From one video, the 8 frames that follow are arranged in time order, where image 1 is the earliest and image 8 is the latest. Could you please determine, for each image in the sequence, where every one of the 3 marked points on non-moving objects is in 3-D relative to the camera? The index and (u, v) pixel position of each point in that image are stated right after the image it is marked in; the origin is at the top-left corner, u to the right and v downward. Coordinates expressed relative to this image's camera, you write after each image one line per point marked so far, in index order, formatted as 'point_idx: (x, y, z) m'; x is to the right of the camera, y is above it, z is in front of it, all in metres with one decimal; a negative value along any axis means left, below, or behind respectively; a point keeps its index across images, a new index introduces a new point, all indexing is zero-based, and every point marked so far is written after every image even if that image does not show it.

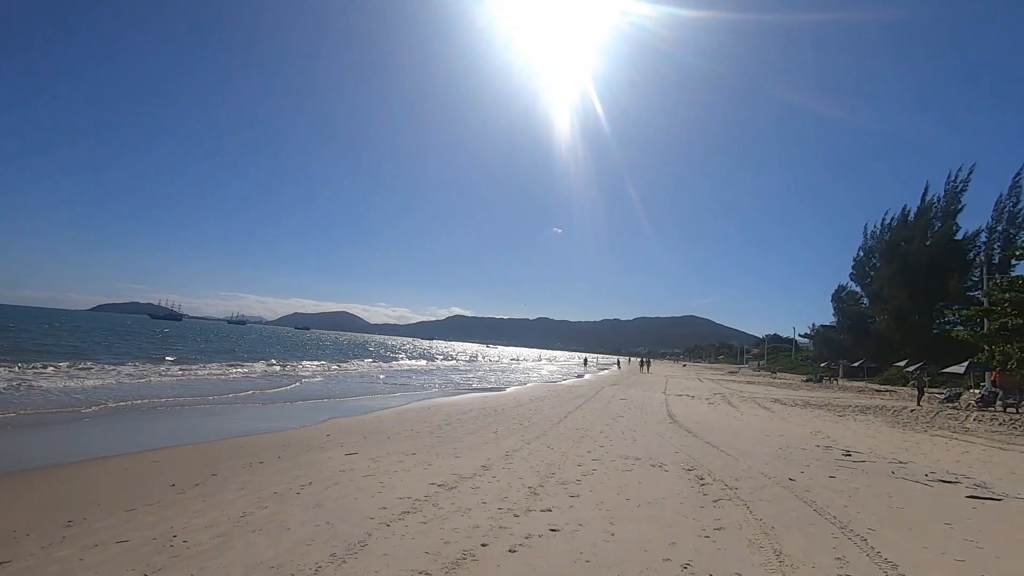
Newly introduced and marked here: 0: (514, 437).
0: (+0.1, -3.4, +12.4) m
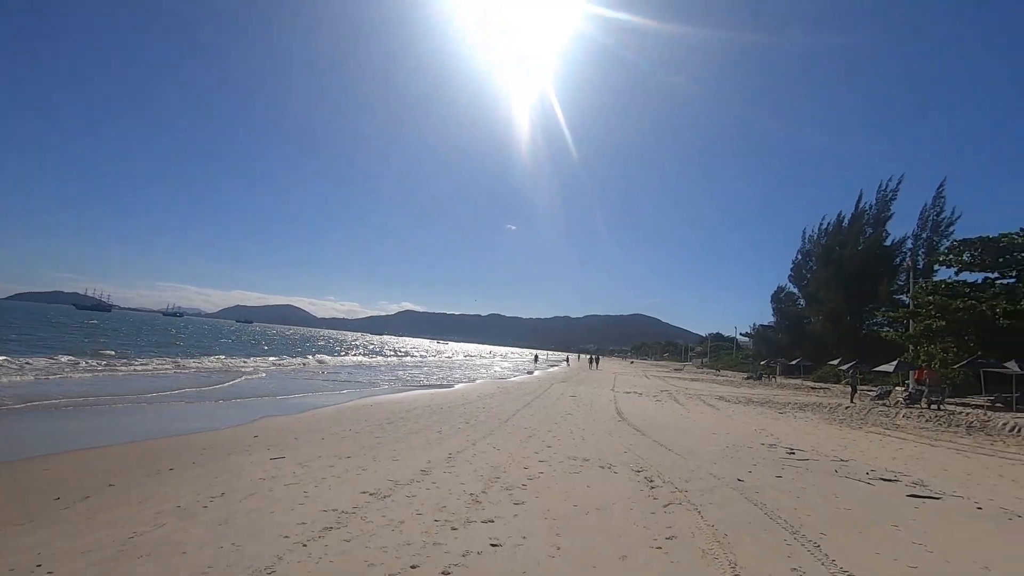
0: (-1.2, -3.3, +11.8) m
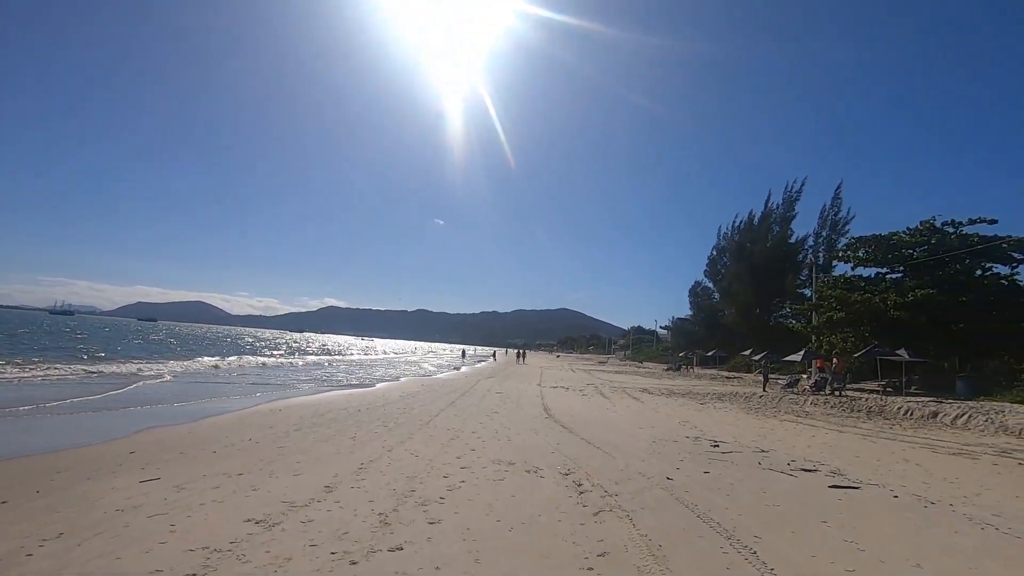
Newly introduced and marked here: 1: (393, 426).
0: (-2.8, -3.1, +10.9) m
1: (-3.0, -3.5, +13.5) m
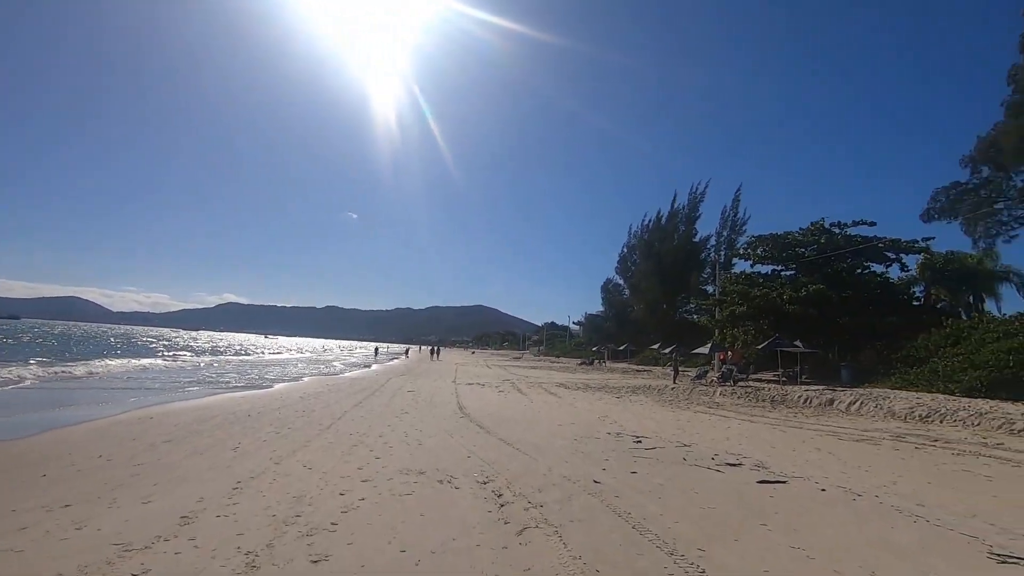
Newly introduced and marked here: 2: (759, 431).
0: (-4.3, -2.9, +9.3) m
1: (-5.0, -3.2, +11.9) m
2: (+6.0, -3.5, +13.0) m
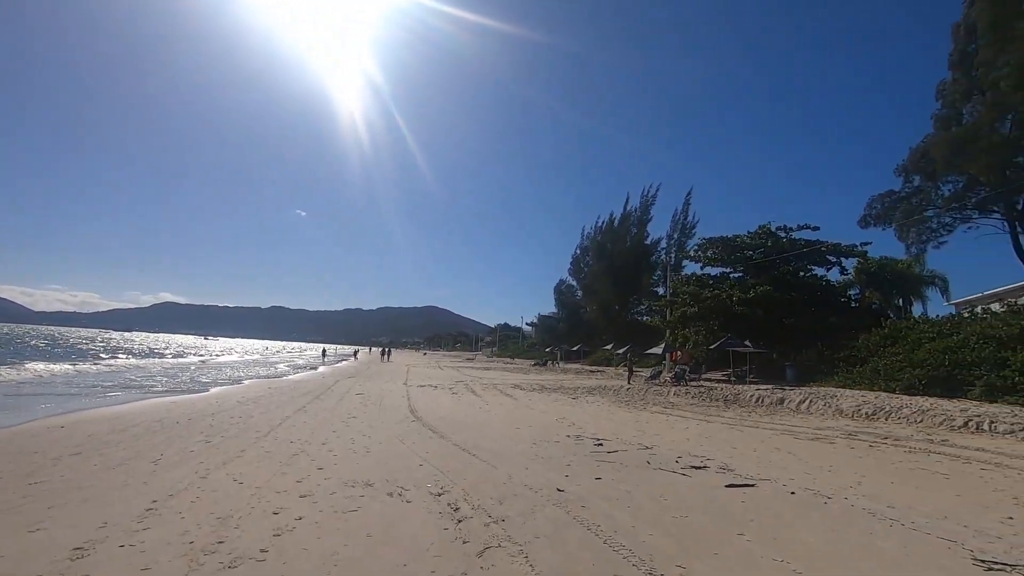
0: (-5.0, -2.8, +8.3) m
1: (-5.9, -3.1, +10.8) m
2: (+4.9, -3.4, +12.8) m
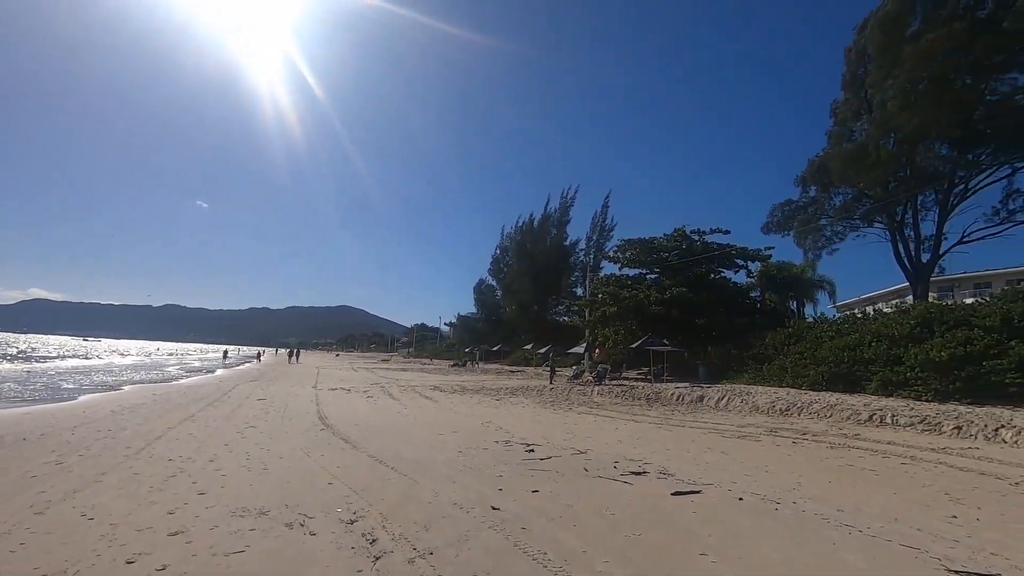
0: (-6.0, -2.6, +6.5) m
1: (-7.2, -2.9, +8.9) m
2: (+3.2, -3.3, +12.5) m
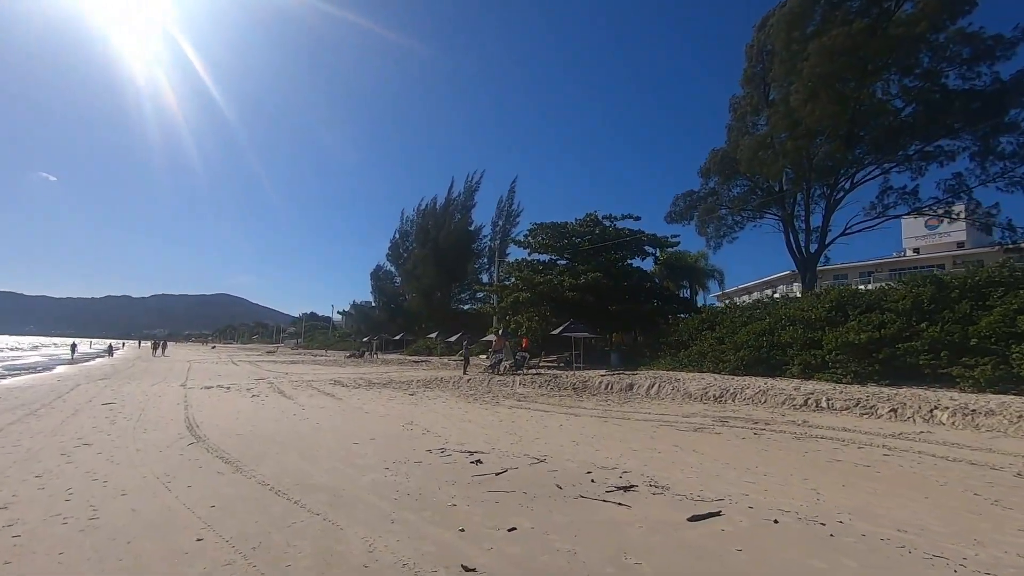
0: (-6.1, -2.1, +3.4) m
1: (-7.8, -2.4, +5.5) m
2: (+1.7, -2.9, +11.0) m
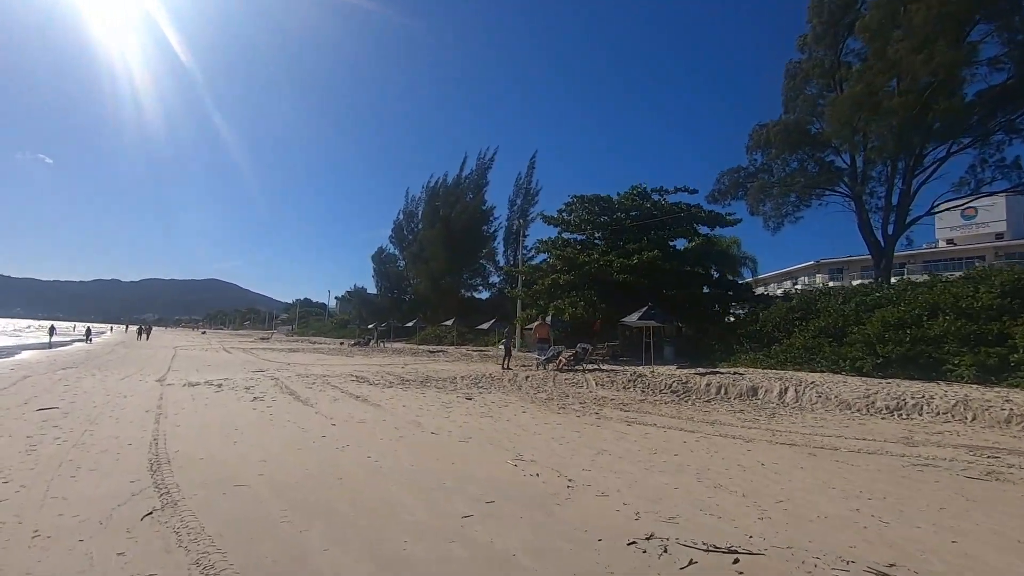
0: (-3.8, -1.6, -0.9) m
1: (-5.5, -1.8, +1.1) m
2: (+3.9, -2.3, +6.8) m
